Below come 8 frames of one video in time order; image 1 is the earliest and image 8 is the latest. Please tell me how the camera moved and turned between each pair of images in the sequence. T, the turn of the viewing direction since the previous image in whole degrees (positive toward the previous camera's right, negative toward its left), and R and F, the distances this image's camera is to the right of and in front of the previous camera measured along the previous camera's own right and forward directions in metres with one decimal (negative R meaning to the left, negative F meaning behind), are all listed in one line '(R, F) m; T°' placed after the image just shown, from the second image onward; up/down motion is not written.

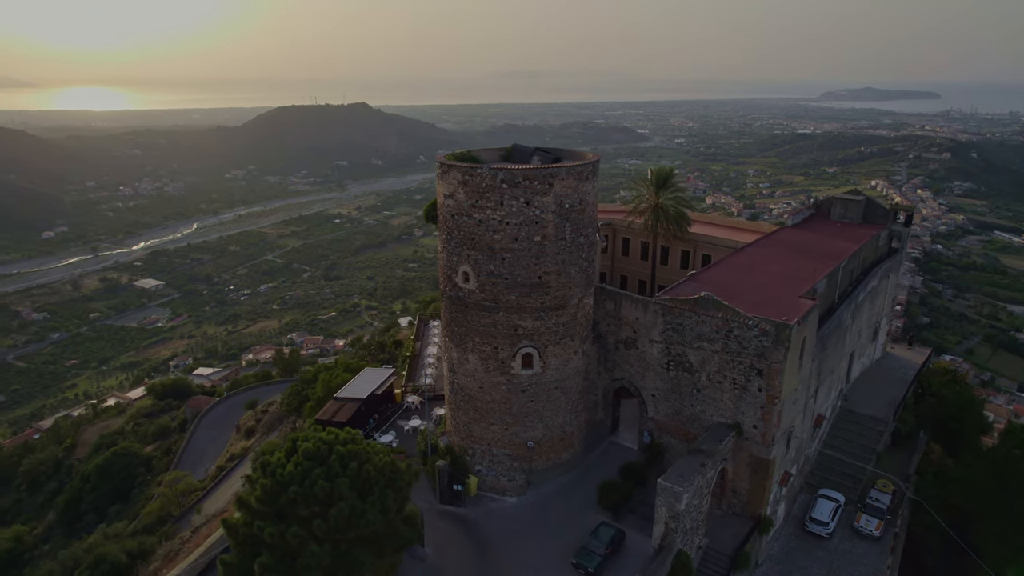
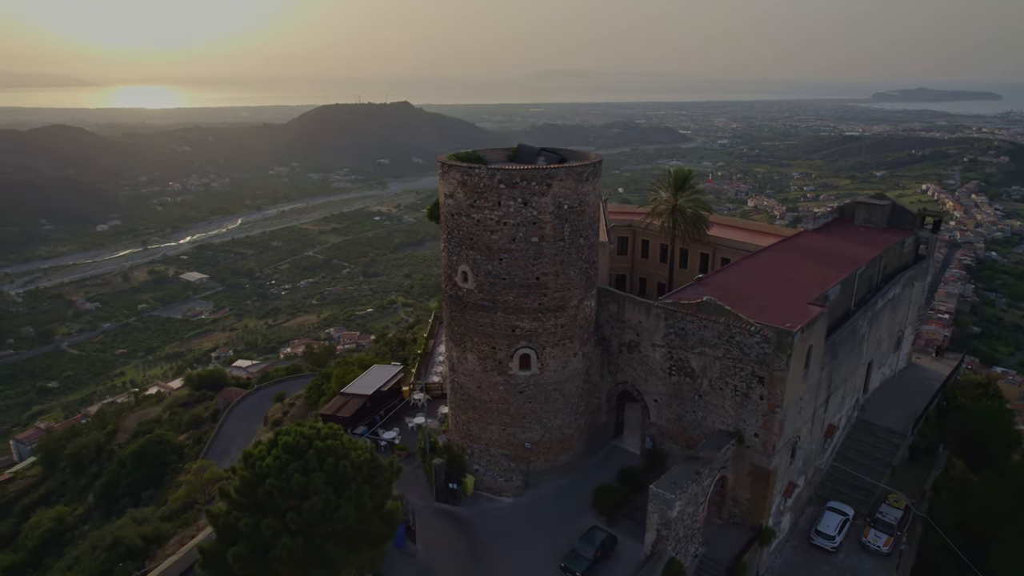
(+1.1, +0.1) m; -3°
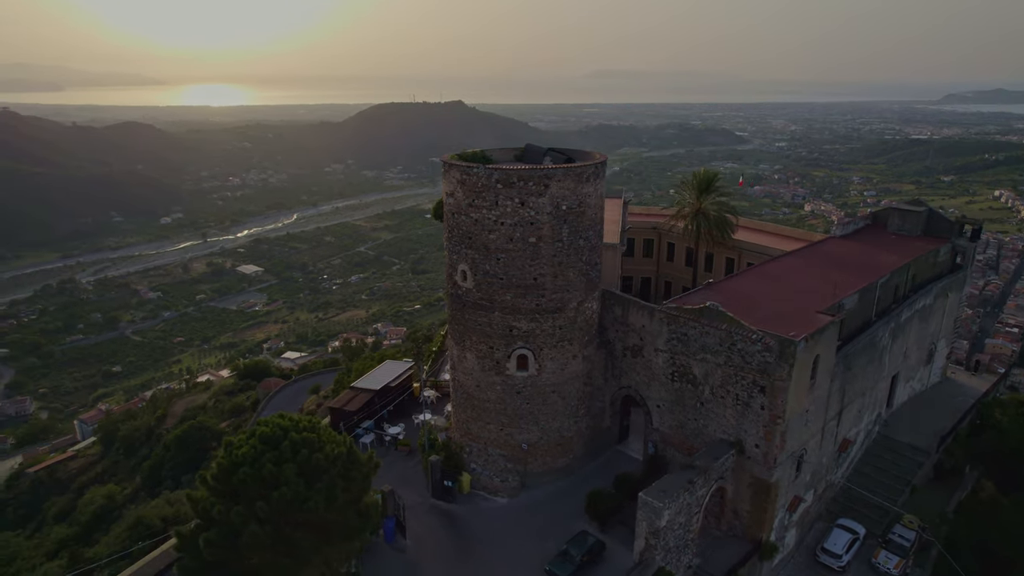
(+1.4, +0.1) m; -4°
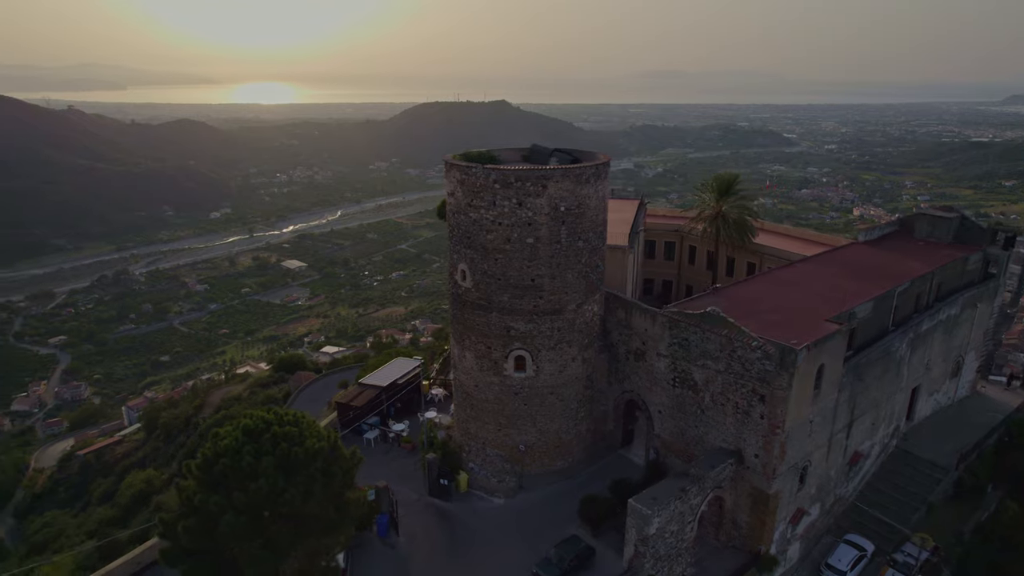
(+1.2, +0.1) m; -3°
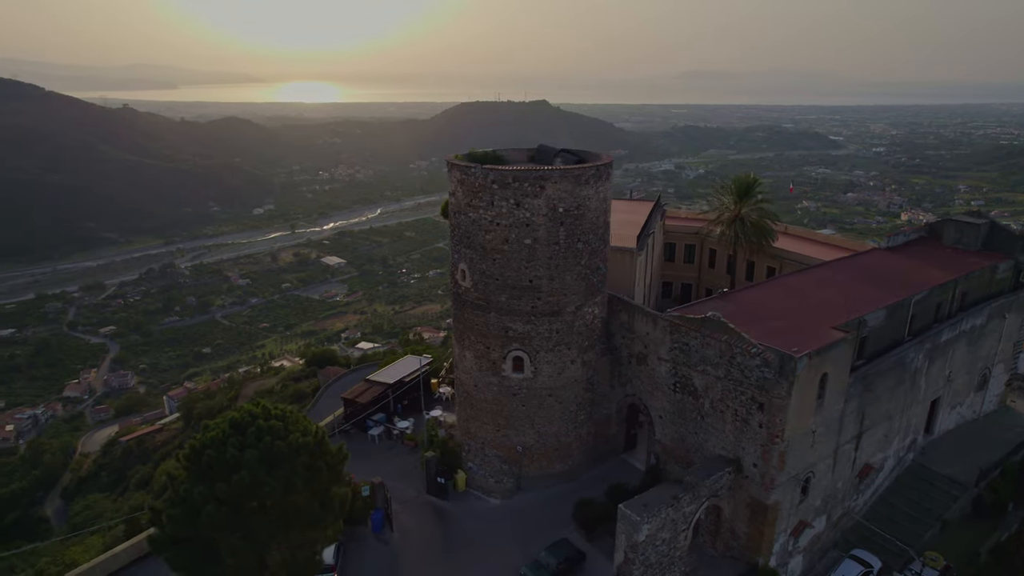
(+1.1, +0.1) m; -3°
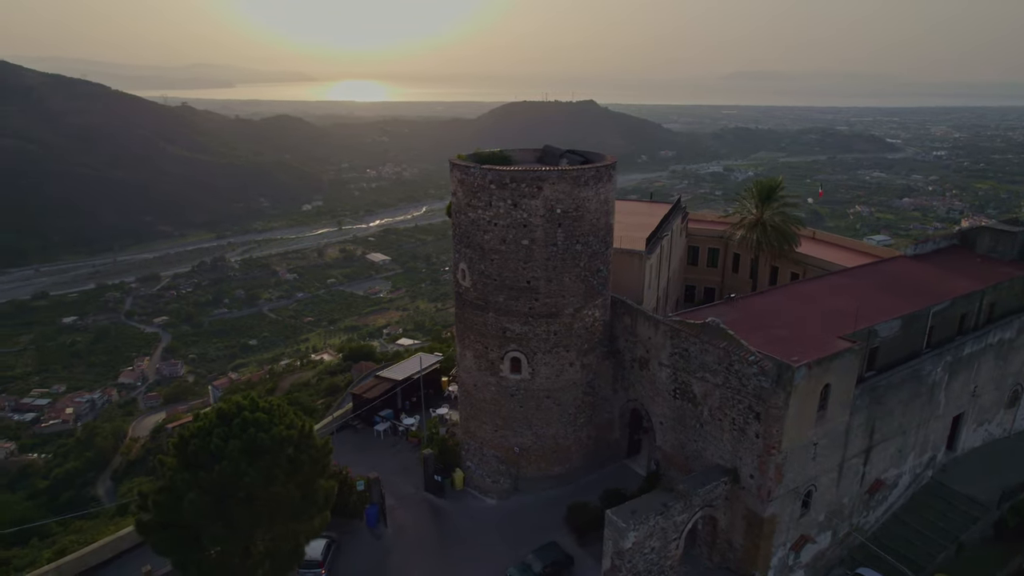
(+1.2, +0.1) m; -4°
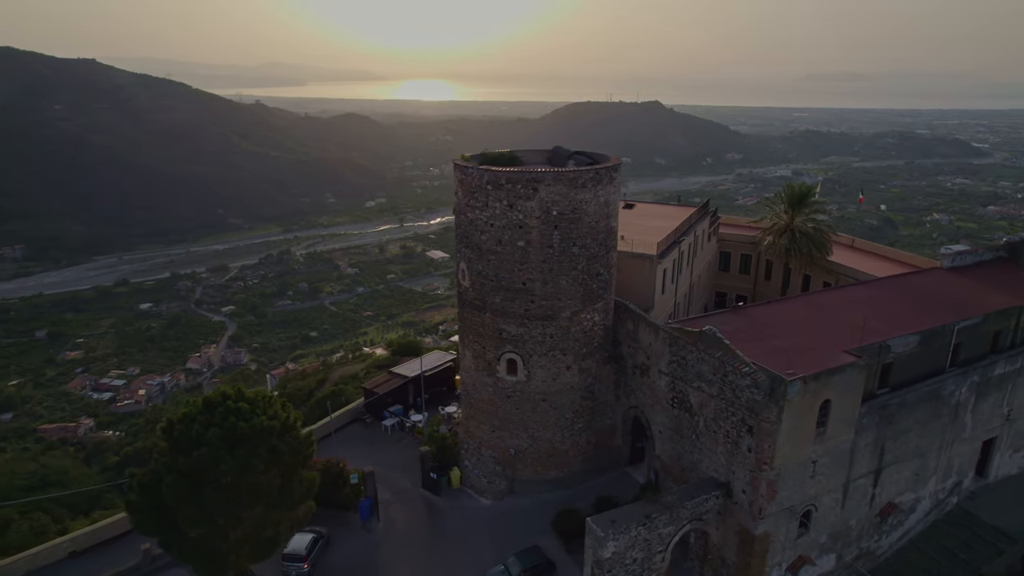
(+1.7, +0.1) m; -5°
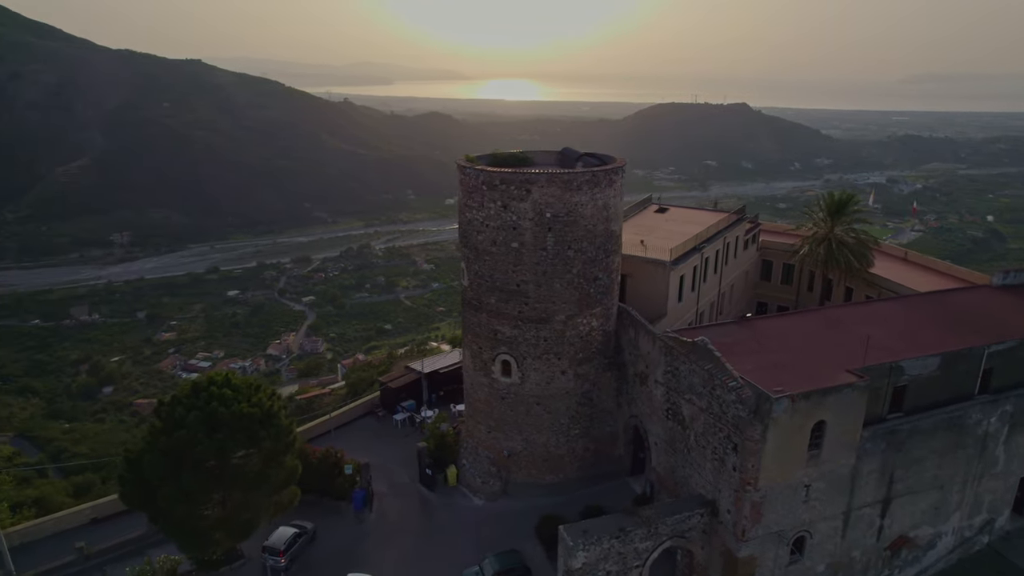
(+2.2, +0.2) m; -7°
